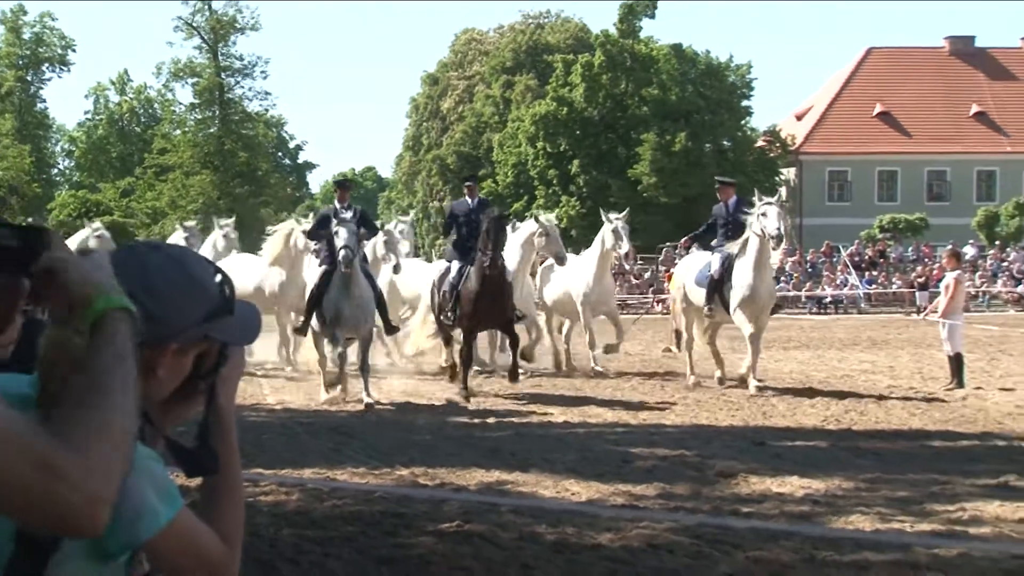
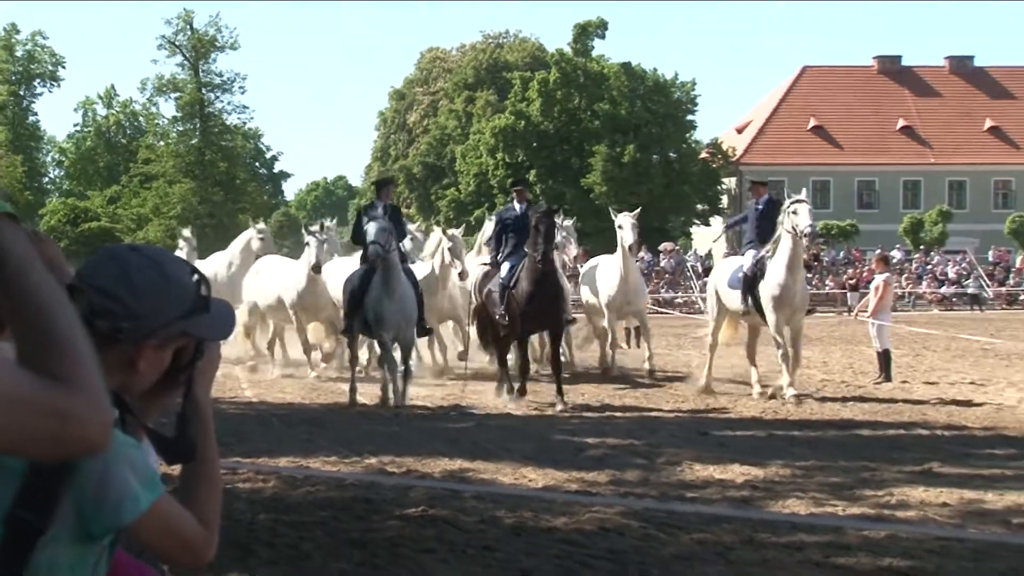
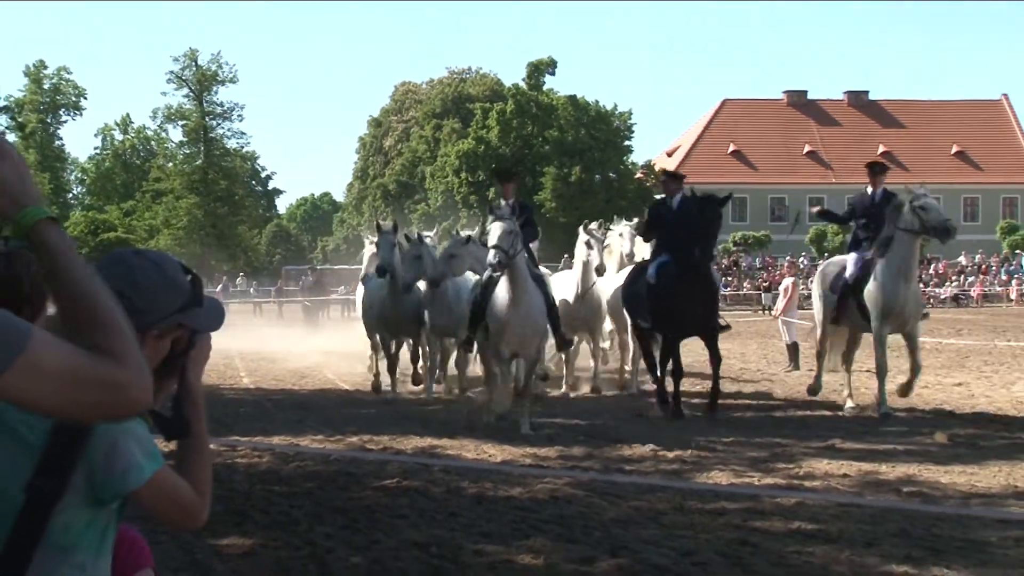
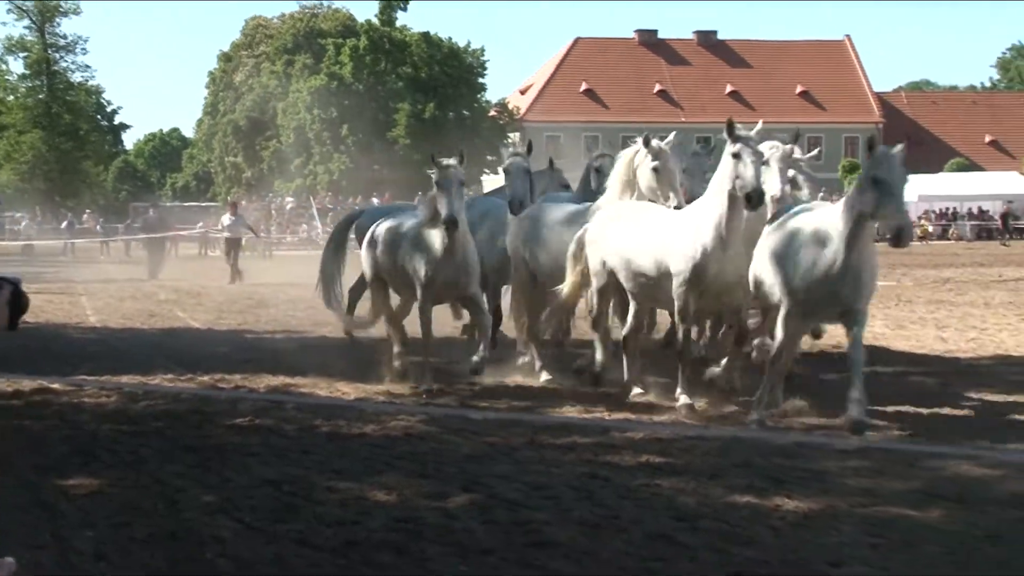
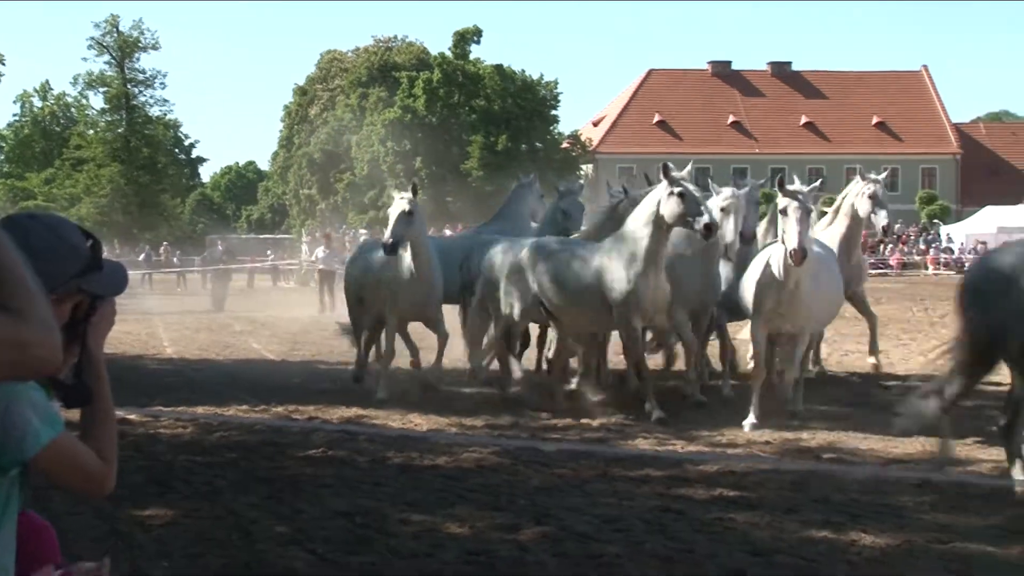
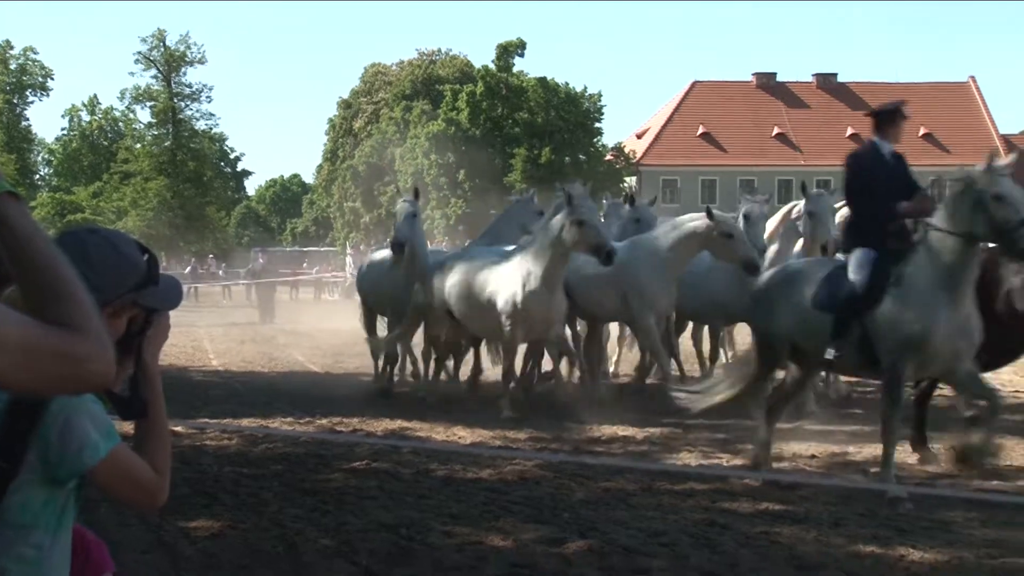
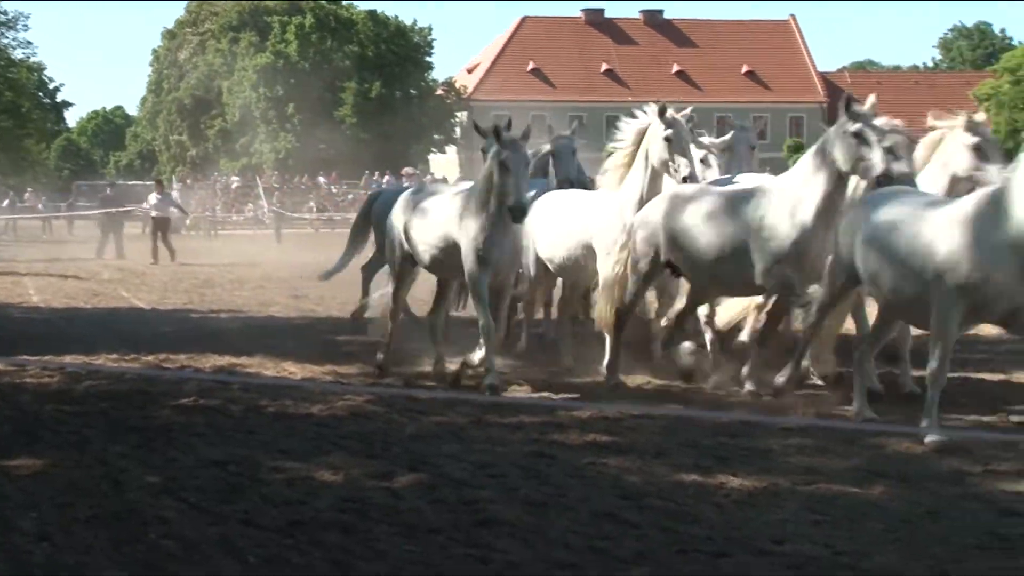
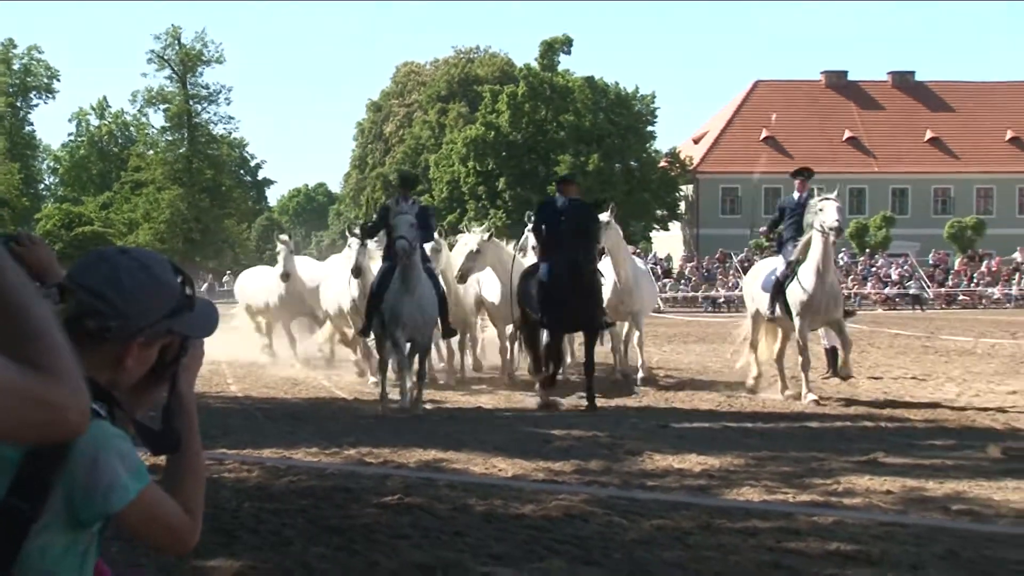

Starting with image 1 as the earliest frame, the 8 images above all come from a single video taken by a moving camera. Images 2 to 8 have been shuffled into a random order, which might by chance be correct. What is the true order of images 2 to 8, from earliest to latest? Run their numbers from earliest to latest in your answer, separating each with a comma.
2, 8, 3, 6, 5, 4, 7
